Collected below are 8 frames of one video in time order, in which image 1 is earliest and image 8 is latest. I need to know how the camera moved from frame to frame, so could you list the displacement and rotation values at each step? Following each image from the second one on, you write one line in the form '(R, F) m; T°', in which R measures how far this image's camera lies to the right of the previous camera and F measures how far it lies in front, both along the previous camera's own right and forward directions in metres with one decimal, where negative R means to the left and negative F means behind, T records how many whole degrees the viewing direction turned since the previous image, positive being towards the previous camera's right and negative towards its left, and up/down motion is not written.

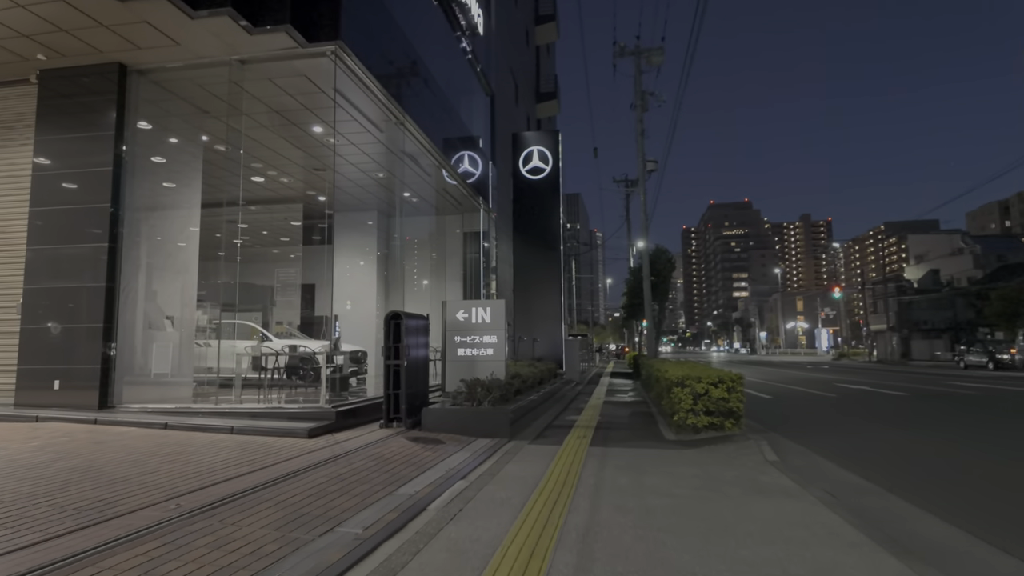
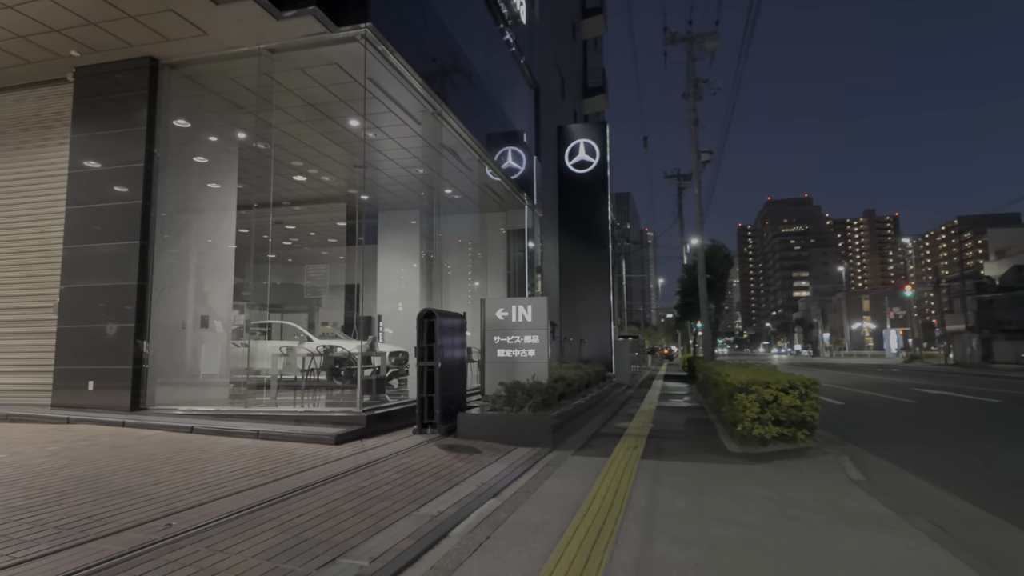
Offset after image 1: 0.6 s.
(+0.1, +0.7) m; -5°
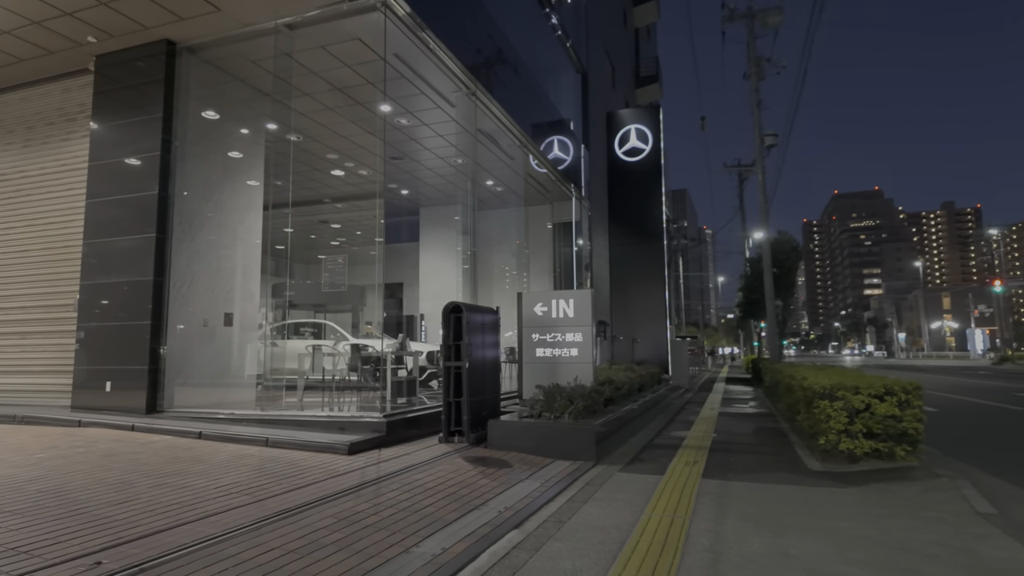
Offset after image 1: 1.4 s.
(+0.2, +1.0) m; -5°
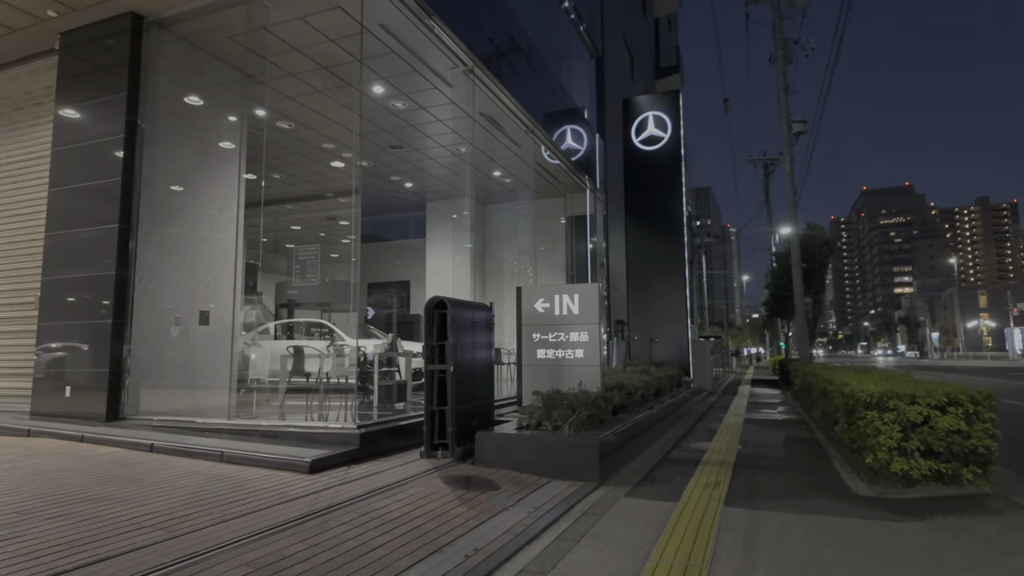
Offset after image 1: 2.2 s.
(+0.3, +0.9) m; -2°
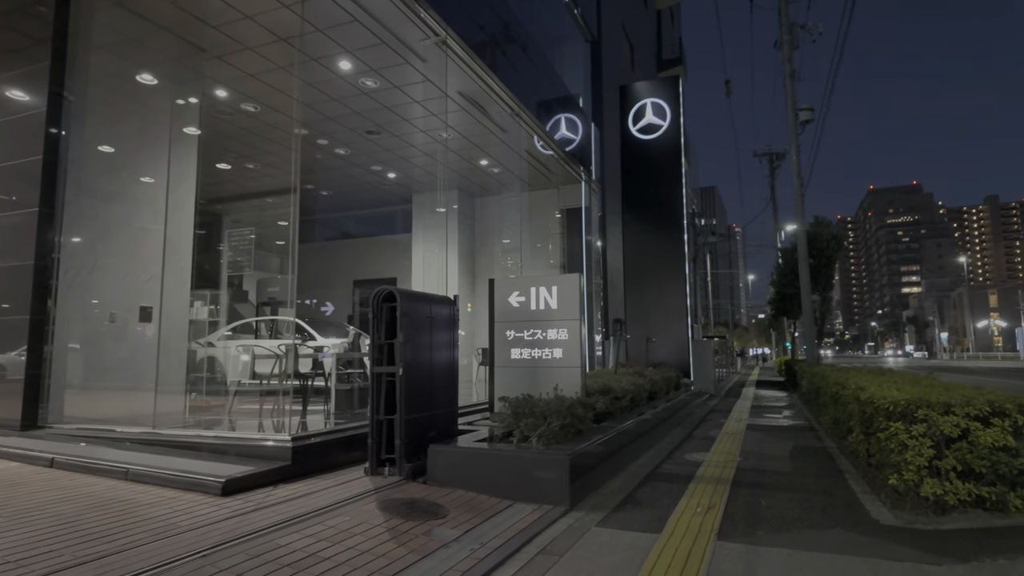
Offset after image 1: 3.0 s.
(+0.4, +0.9) m; 0°
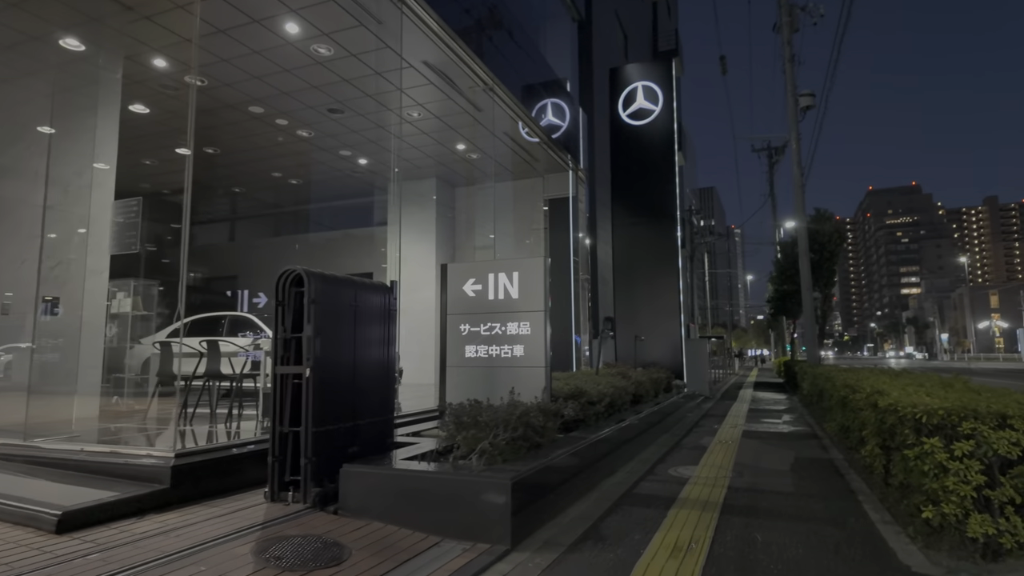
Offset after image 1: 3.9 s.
(+0.5, +1.0) m; 0°
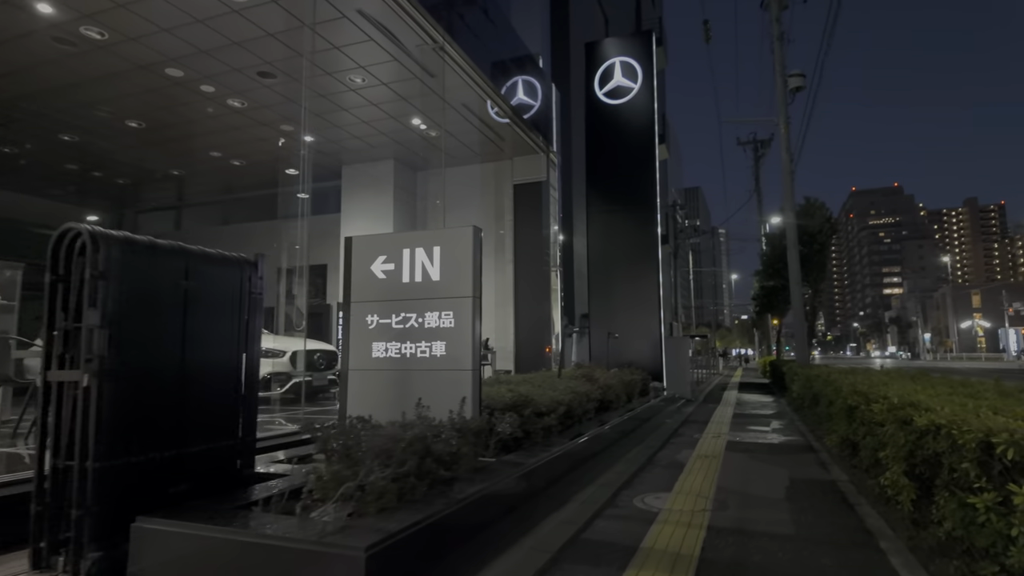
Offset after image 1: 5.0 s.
(+0.5, +1.3) m; +1°
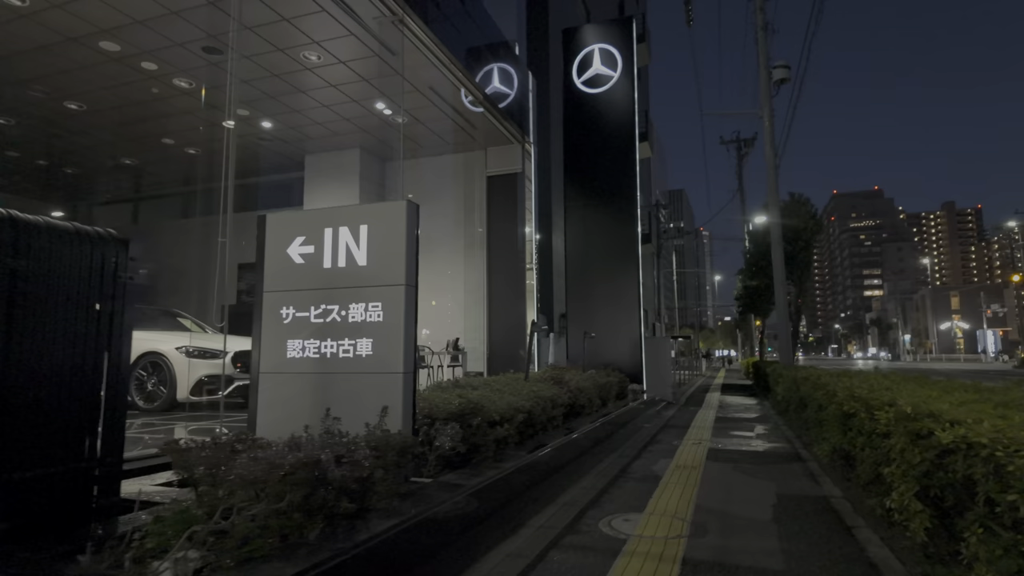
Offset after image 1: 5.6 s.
(+0.3, +0.7) m; +1°
